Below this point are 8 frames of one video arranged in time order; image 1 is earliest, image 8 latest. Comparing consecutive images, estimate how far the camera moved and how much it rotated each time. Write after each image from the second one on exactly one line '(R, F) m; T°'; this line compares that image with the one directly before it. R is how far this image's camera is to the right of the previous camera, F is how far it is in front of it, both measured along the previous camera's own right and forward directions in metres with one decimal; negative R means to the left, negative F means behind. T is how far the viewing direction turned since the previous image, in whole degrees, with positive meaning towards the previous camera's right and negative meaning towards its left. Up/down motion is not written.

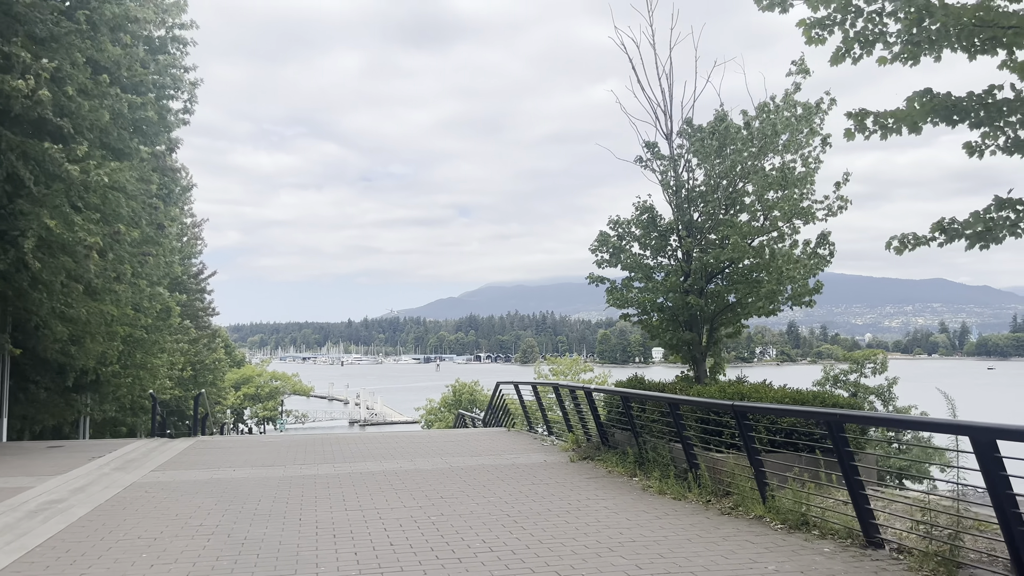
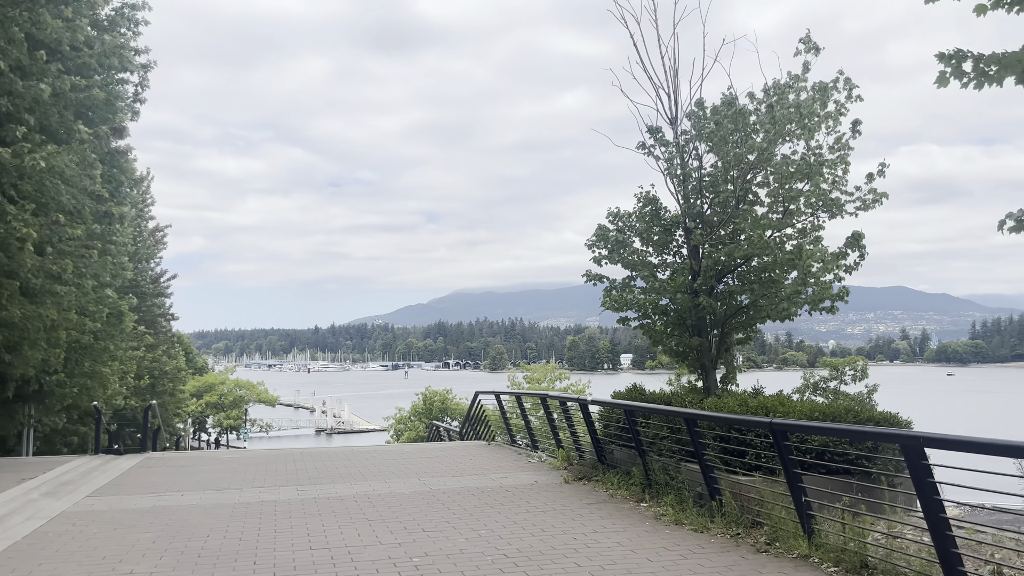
(-0.2, +1.2) m; +2°
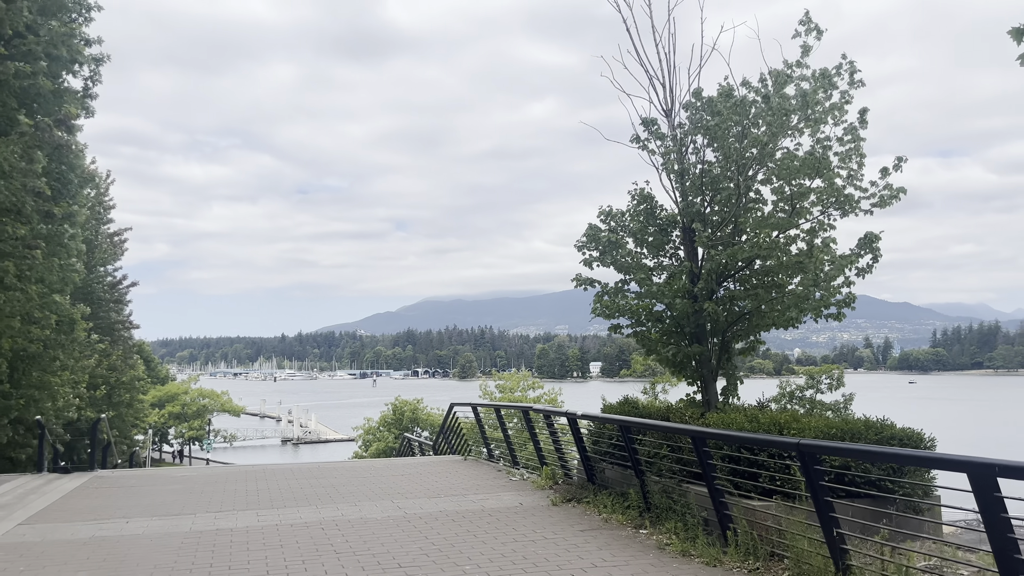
(-0.2, +0.8) m; +2°
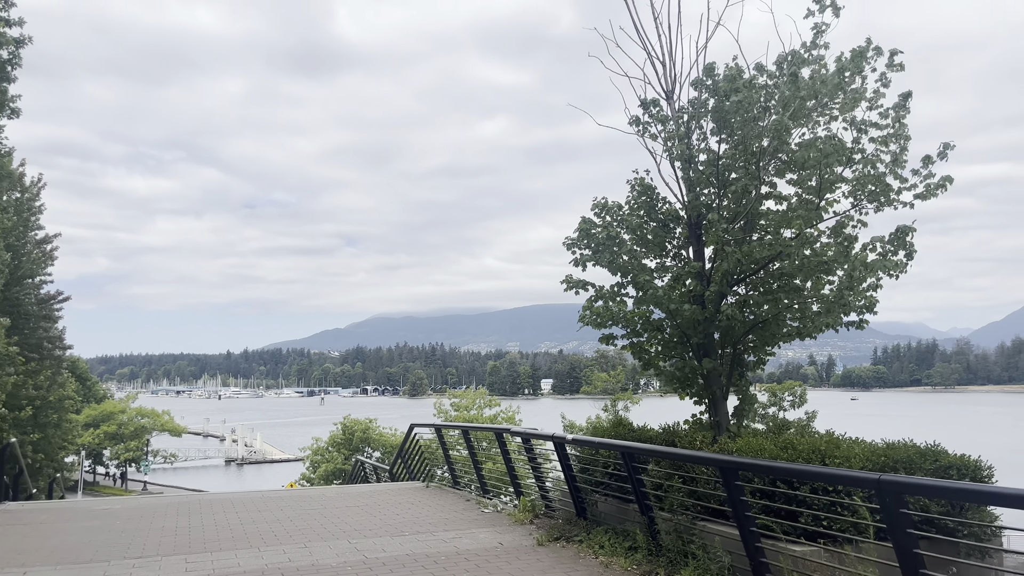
(-0.3, +1.3) m; +3°
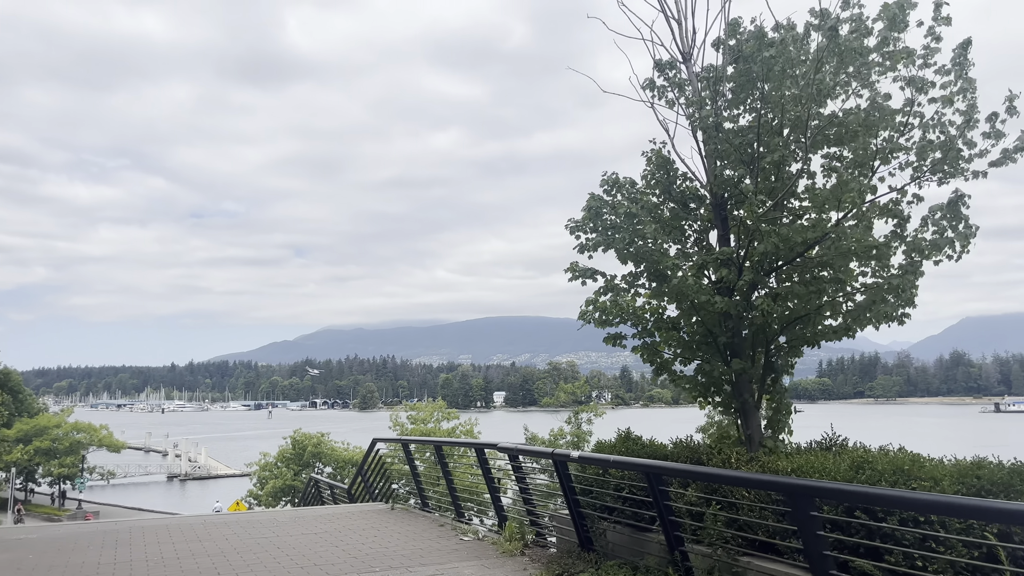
(-0.4, +1.2) m; +3°
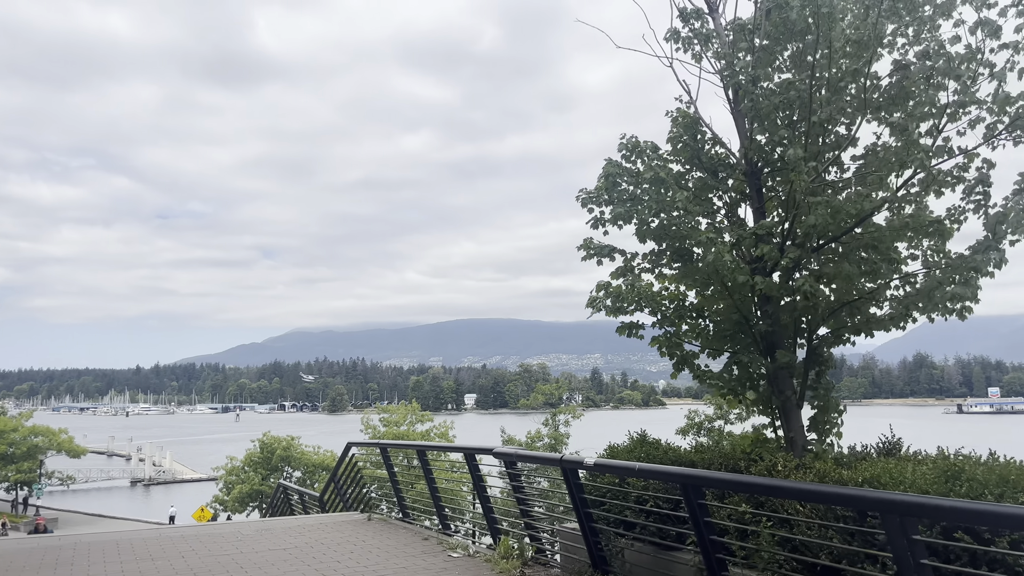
(-0.2, +0.9) m; +2°
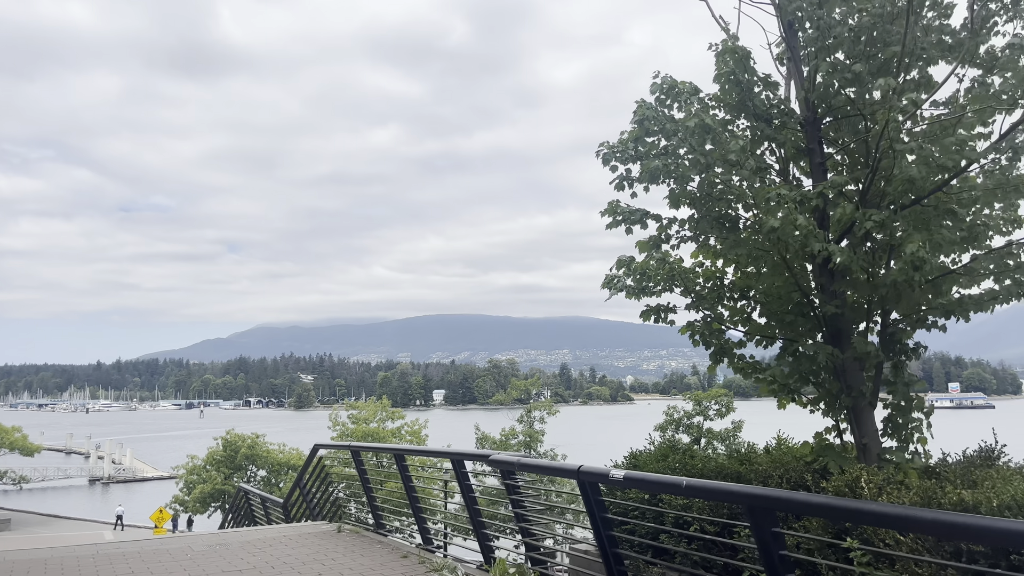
(-0.2, +1.1) m; +2°
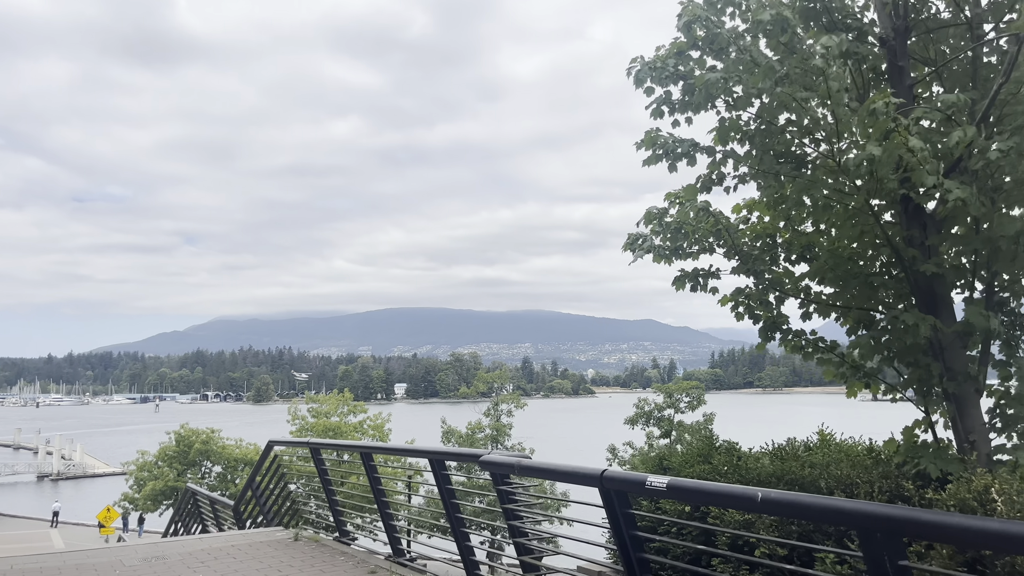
(-0.2, +1.1) m; +3°
